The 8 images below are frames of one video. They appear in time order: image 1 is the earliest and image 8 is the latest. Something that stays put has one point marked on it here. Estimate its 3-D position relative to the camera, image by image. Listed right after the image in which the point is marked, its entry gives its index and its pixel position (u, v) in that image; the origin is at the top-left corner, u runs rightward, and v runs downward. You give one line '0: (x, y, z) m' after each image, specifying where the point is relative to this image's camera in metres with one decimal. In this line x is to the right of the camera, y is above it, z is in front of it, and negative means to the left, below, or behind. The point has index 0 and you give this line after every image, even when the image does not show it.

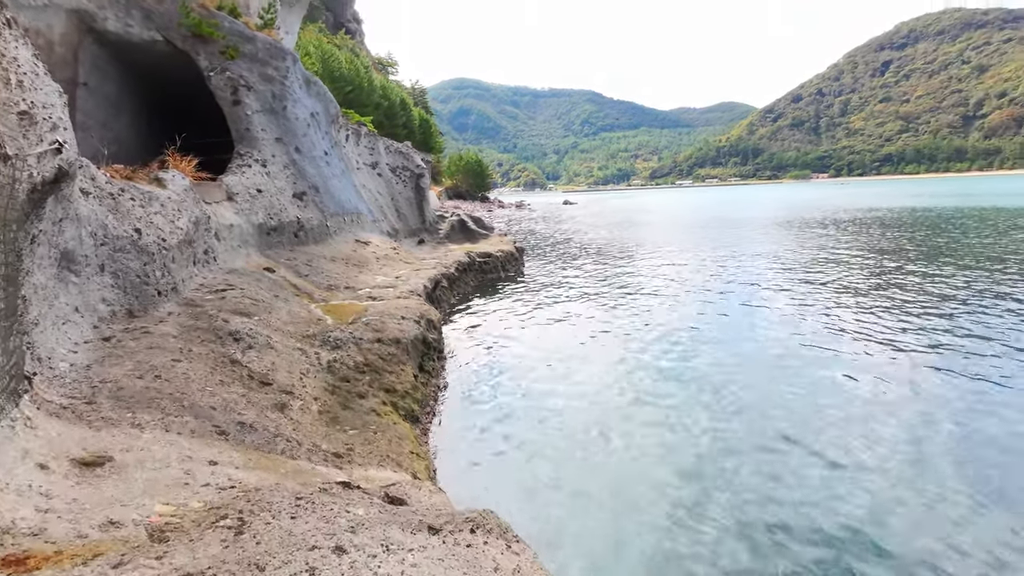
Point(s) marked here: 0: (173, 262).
0: (-6.0, +0.4, +9.5) m
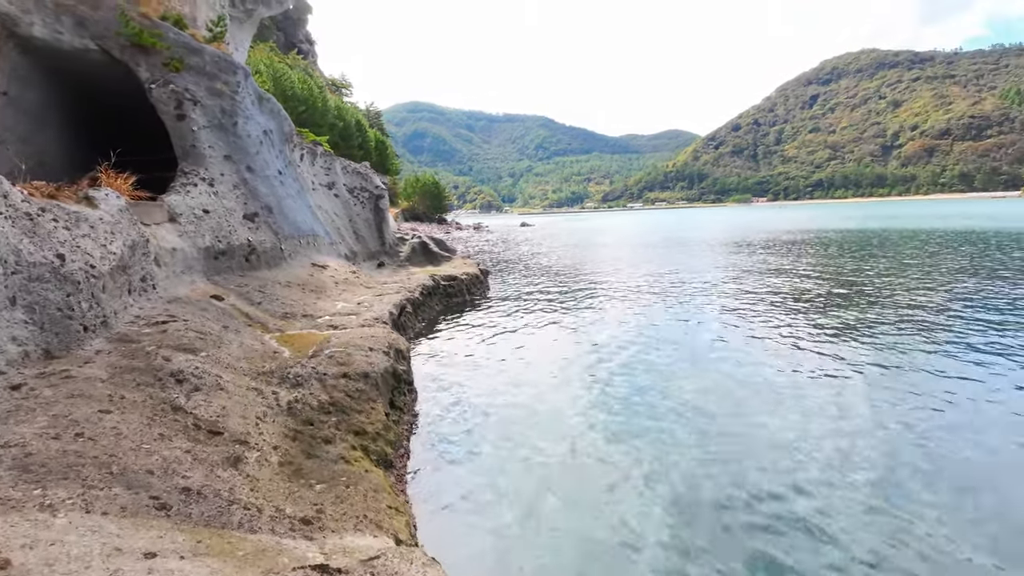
0: (-6.3, -0.1, +8.3) m
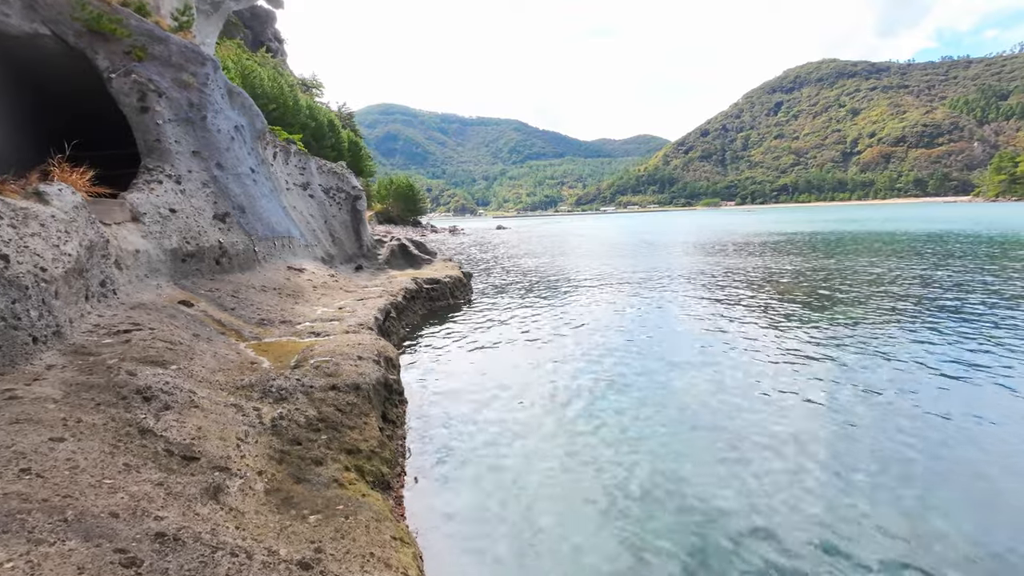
0: (-6.2, -0.1, +7.3) m
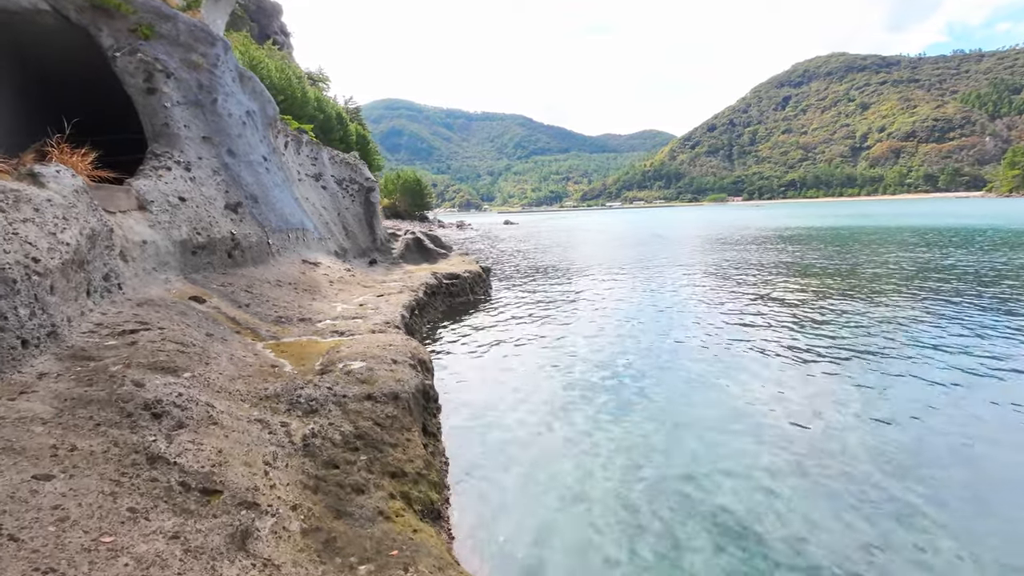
0: (-5.4, -0.1, +6.3) m
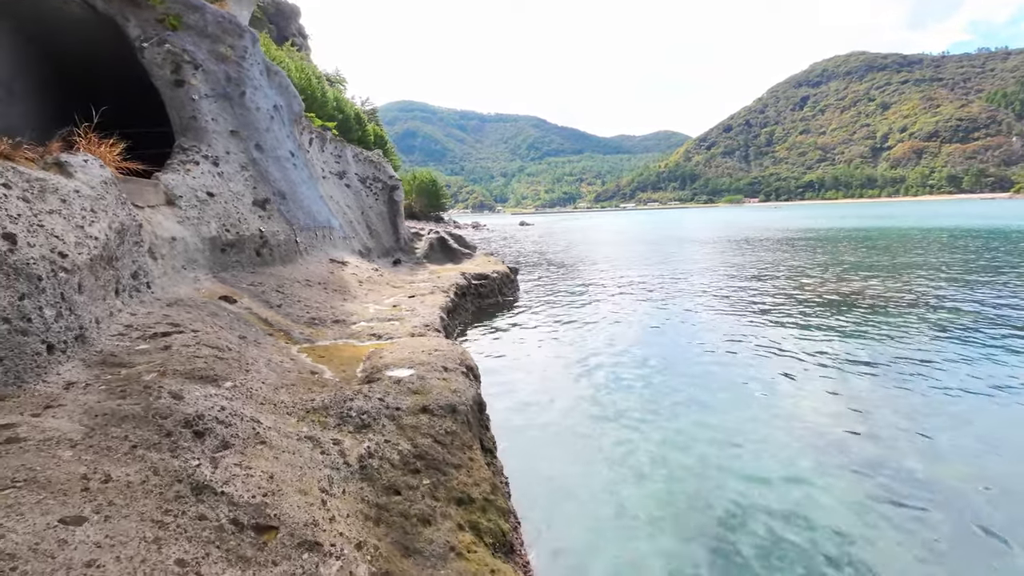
0: (-4.5, 0.0, +5.6) m
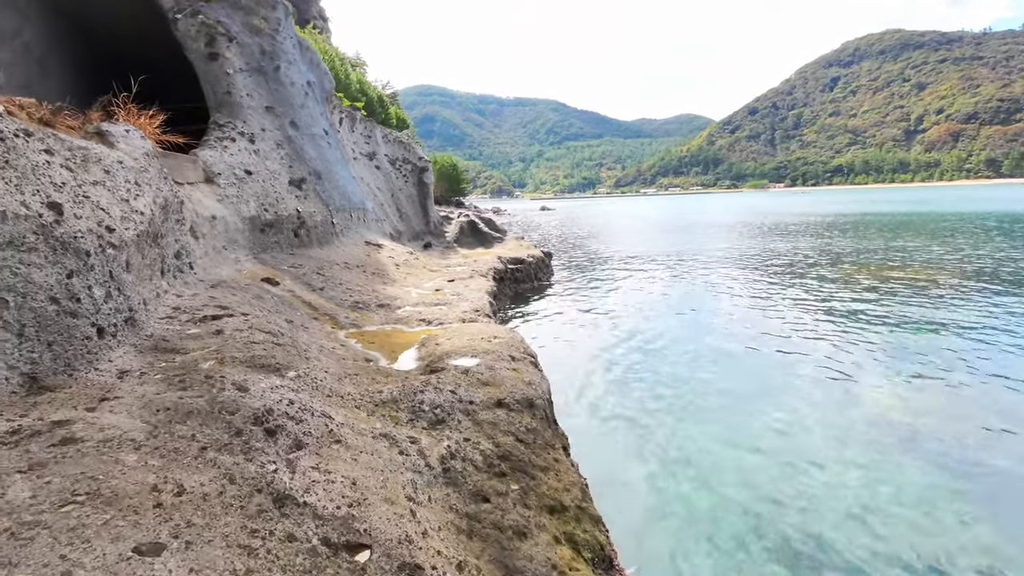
0: (-3.7, +0.2, +5.1) m
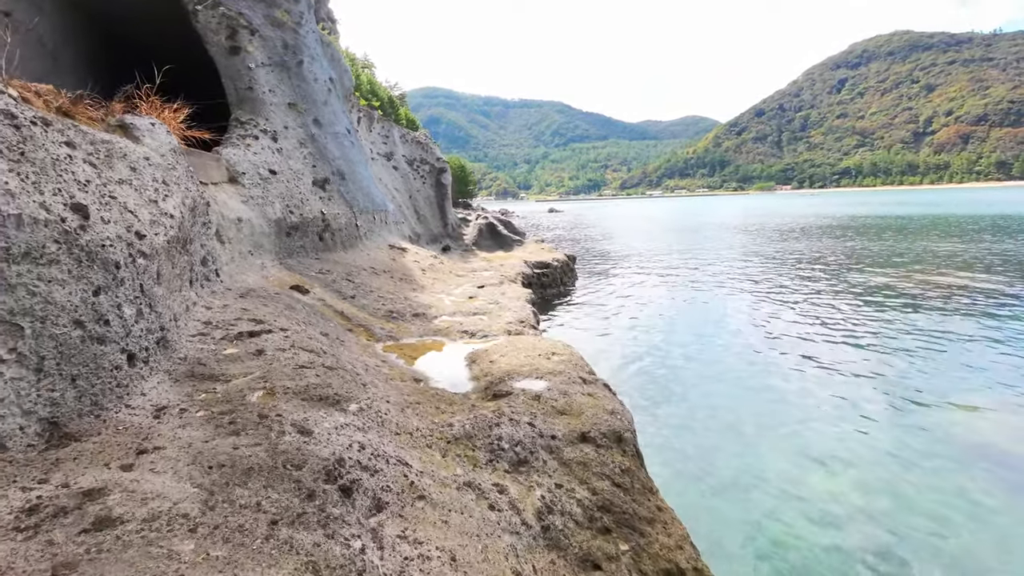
0: (-2.9, 0.0, +4.4) m
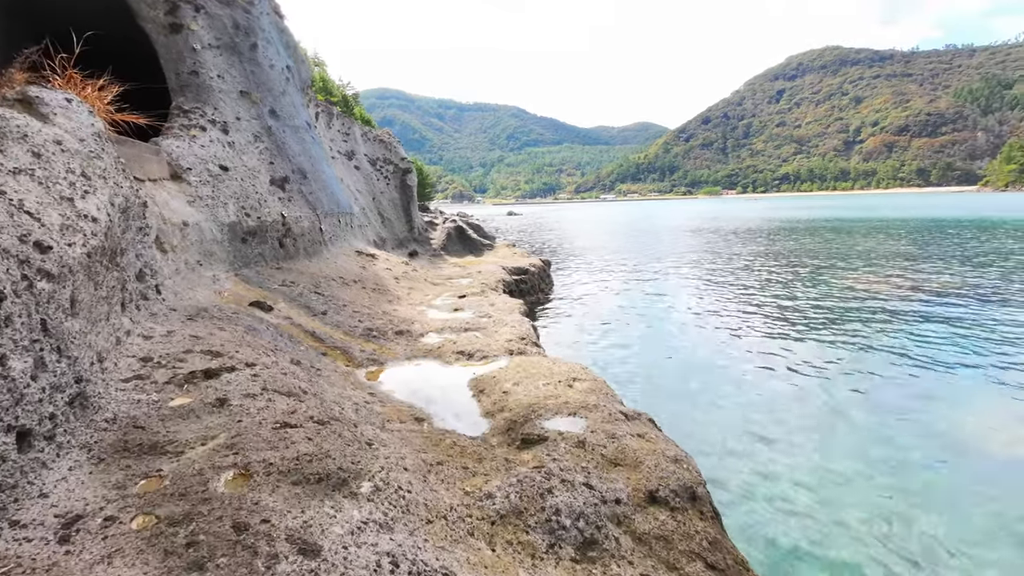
0: (-2.5, -0.2, +3.0) m
